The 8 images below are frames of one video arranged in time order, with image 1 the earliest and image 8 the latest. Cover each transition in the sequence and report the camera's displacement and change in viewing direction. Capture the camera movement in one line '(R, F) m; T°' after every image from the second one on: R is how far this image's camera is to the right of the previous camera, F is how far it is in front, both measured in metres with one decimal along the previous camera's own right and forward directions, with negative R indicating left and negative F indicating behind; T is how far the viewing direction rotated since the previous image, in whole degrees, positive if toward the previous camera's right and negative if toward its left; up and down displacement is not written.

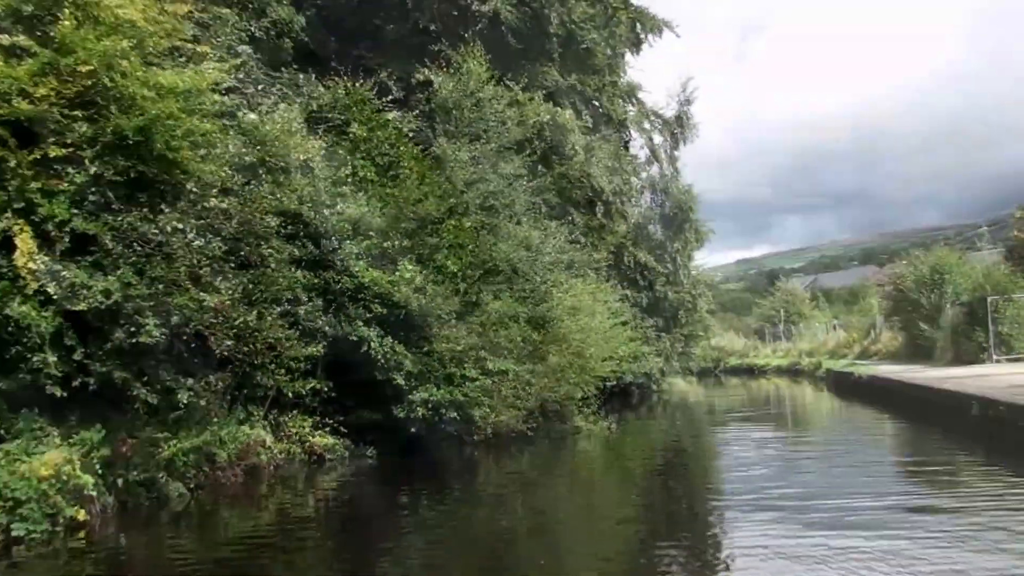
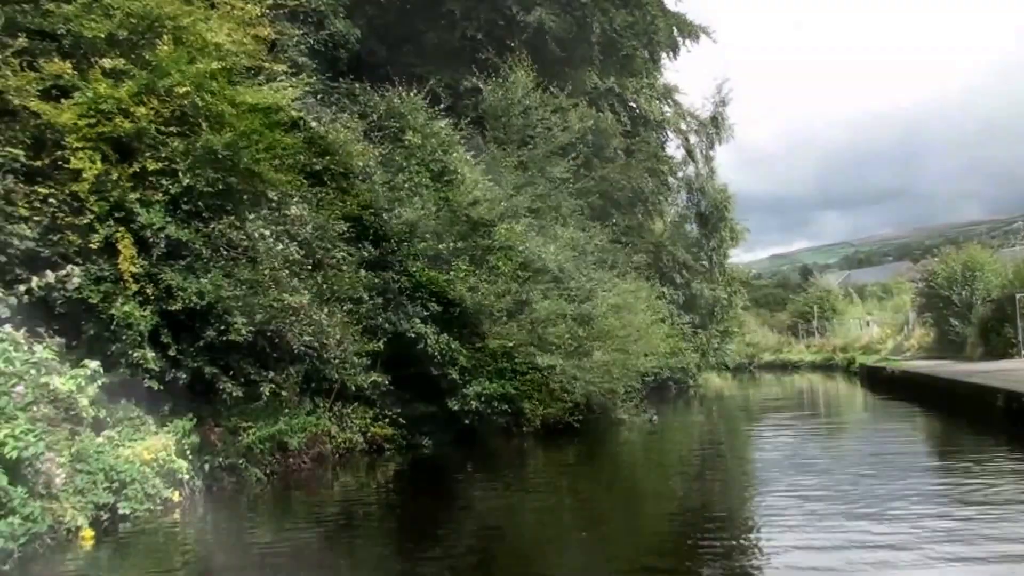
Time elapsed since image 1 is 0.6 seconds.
(-0.2, -0.9) m; -1°
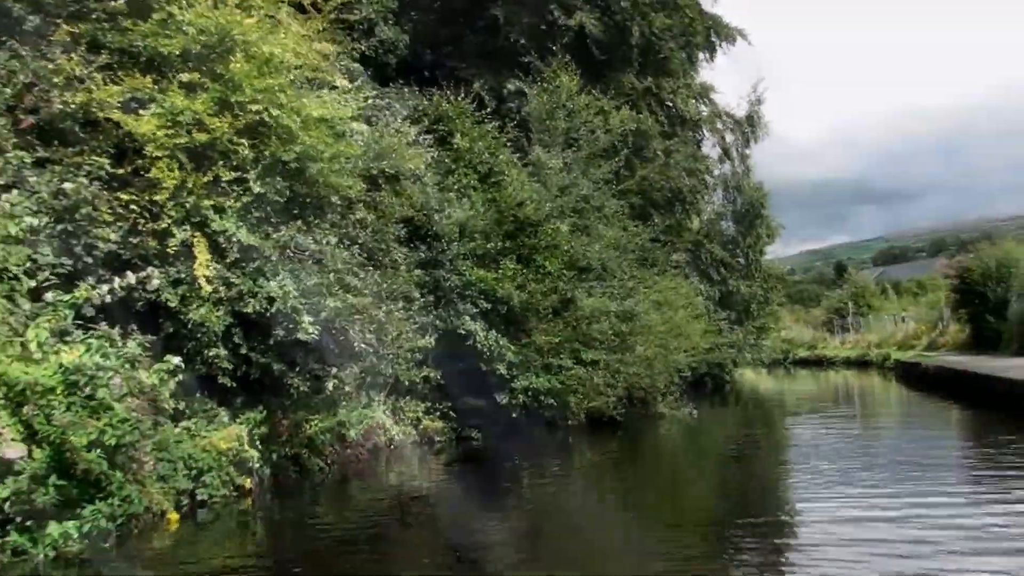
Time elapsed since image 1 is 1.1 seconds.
(-0.2, -0.6) m; -1°
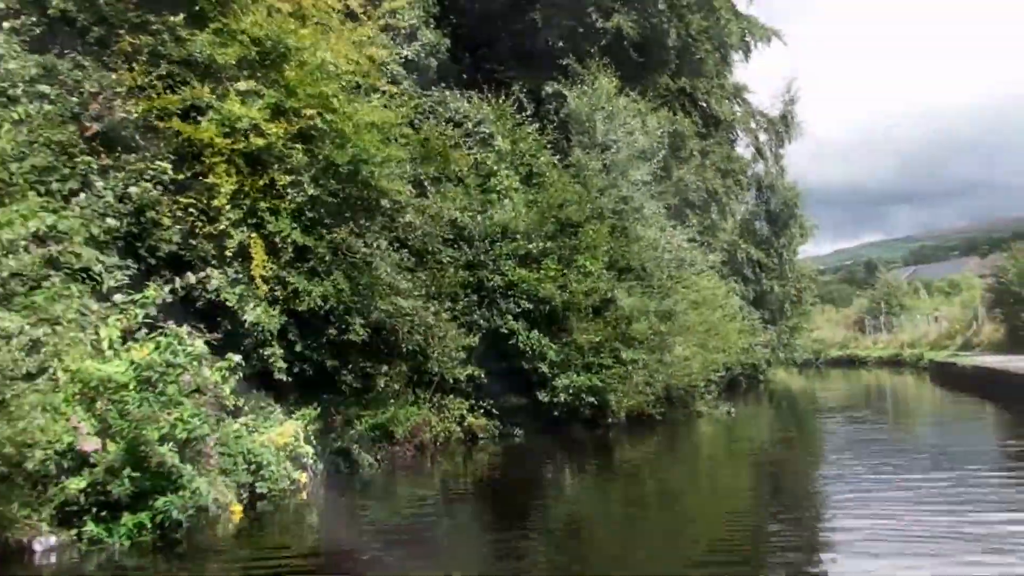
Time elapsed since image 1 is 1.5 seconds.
(-0.2, -0.3) m; -1°
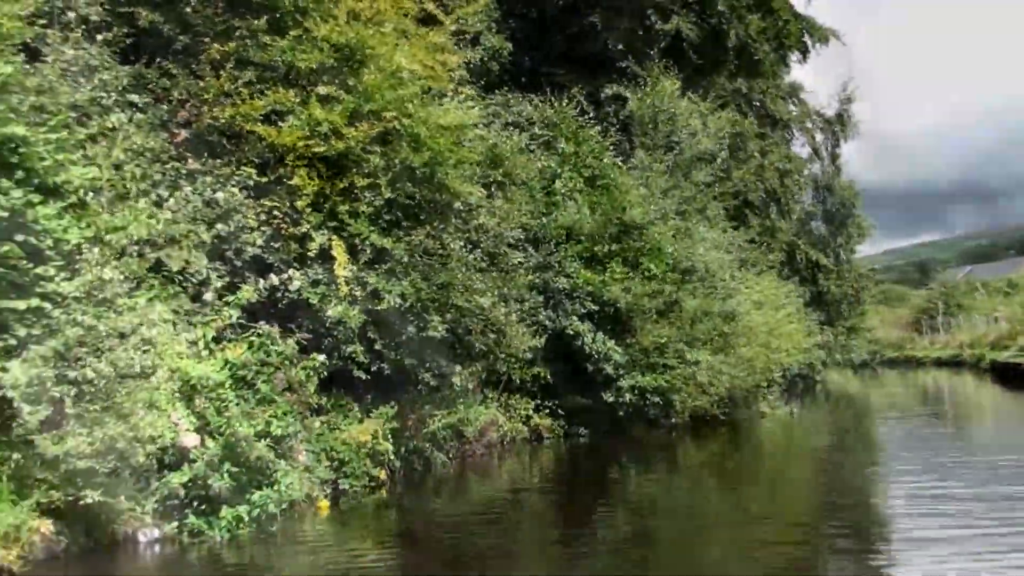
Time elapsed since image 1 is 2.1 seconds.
(-0.3, -0.3) m; -2°
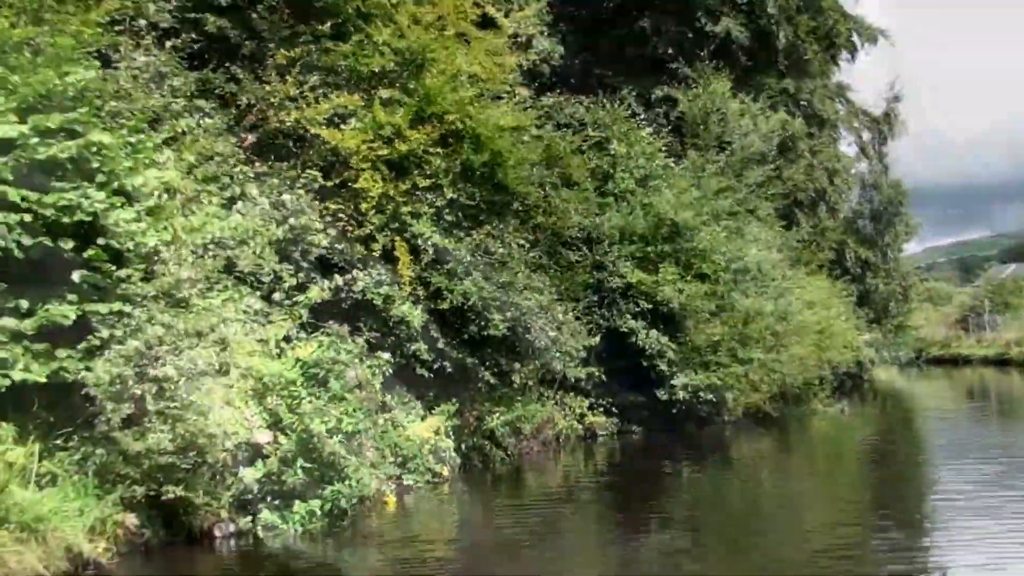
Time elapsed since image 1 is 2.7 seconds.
(-0.2, -0.2) m; -2°
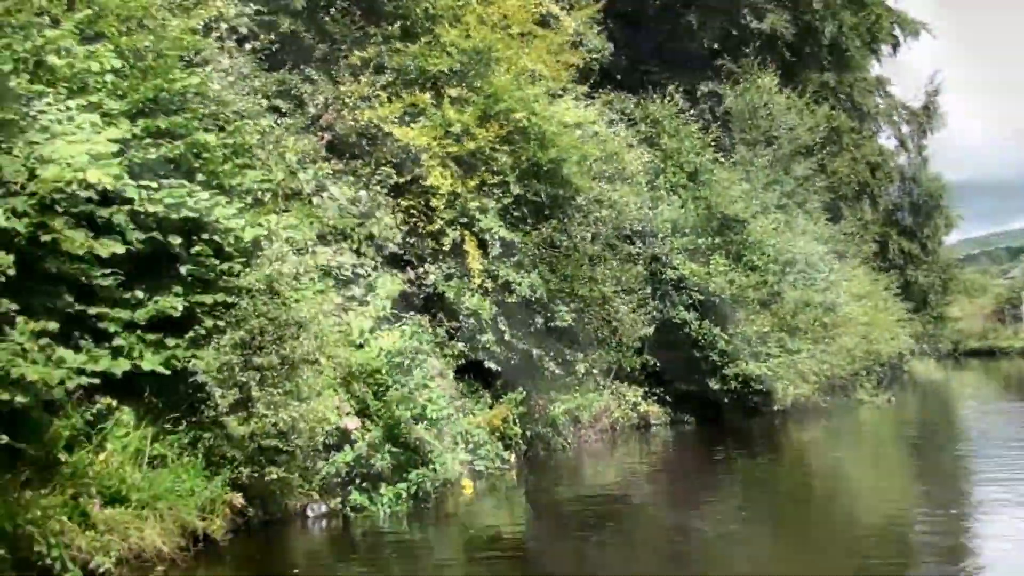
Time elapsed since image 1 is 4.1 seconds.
(-0.4, -0.4) m; -1°
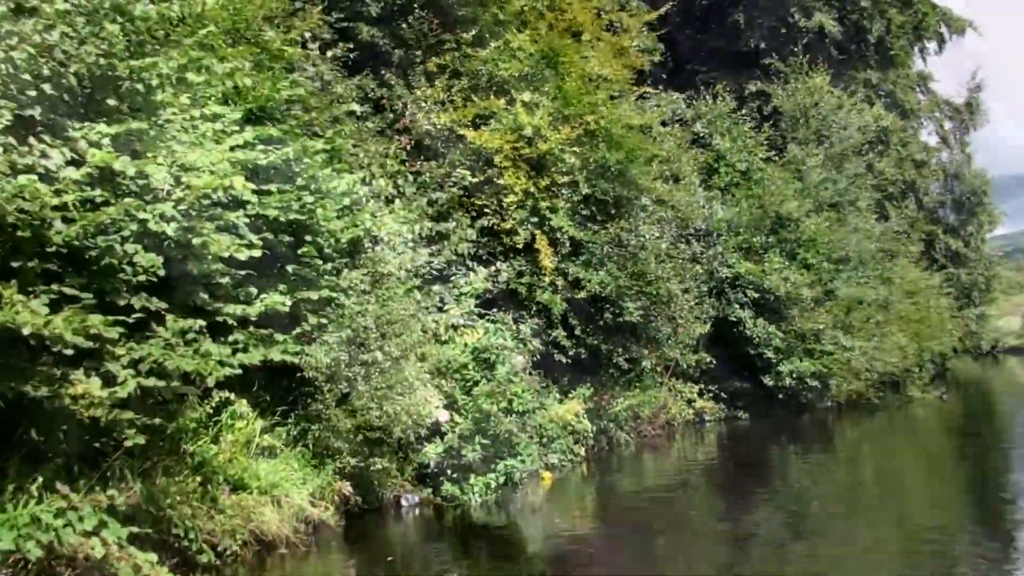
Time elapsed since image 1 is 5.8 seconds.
(-0.5, -0.4) m; -1°
